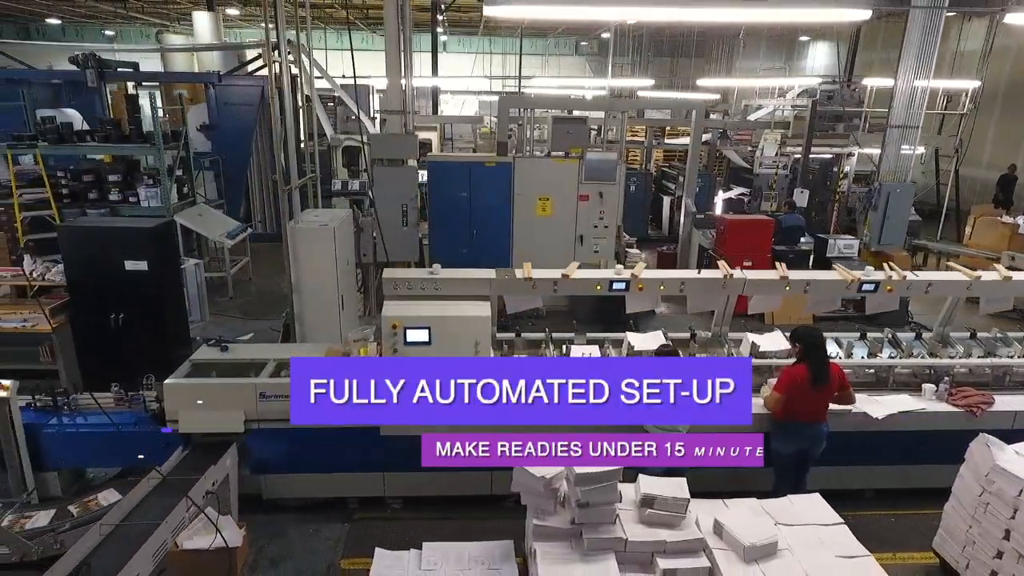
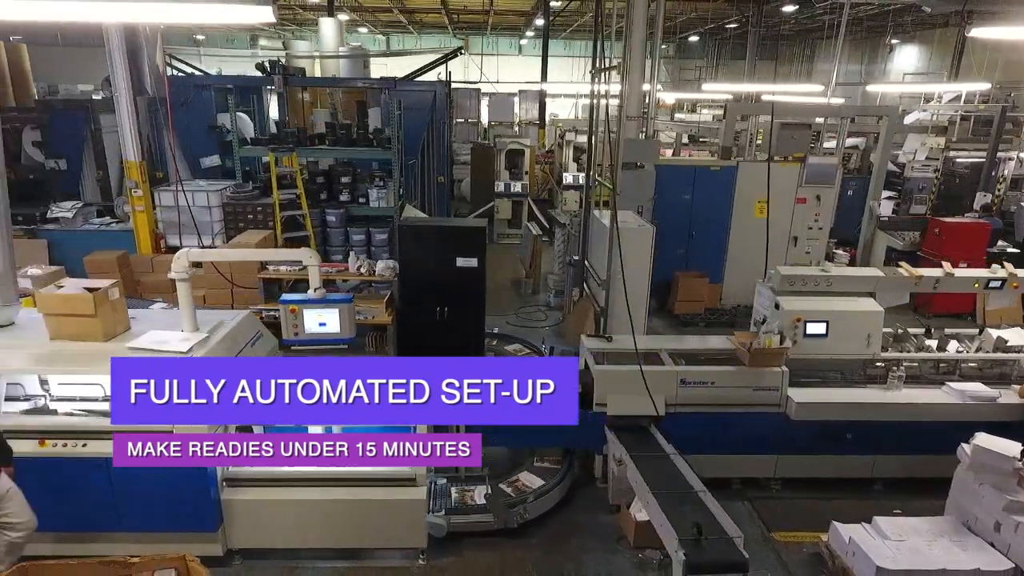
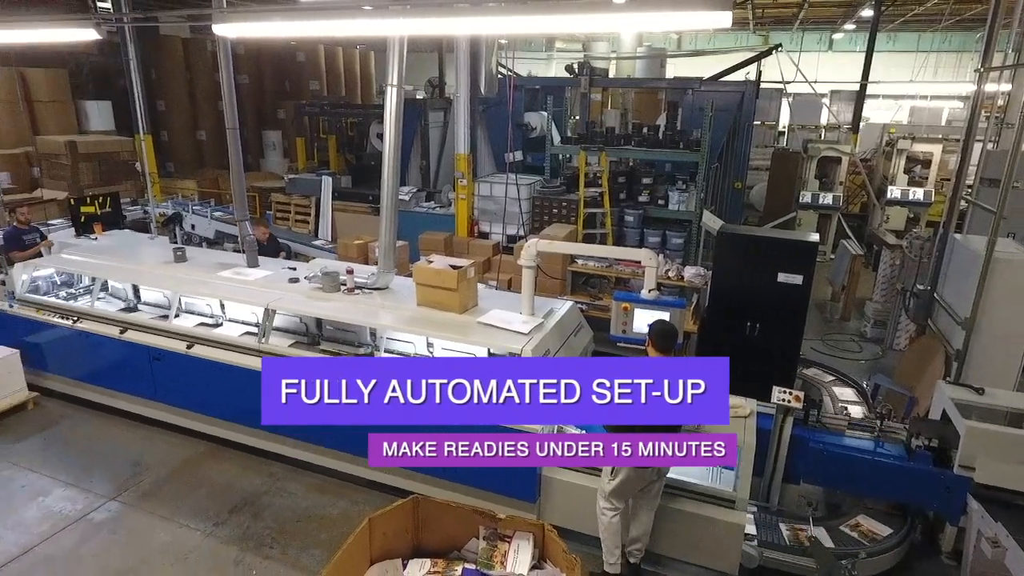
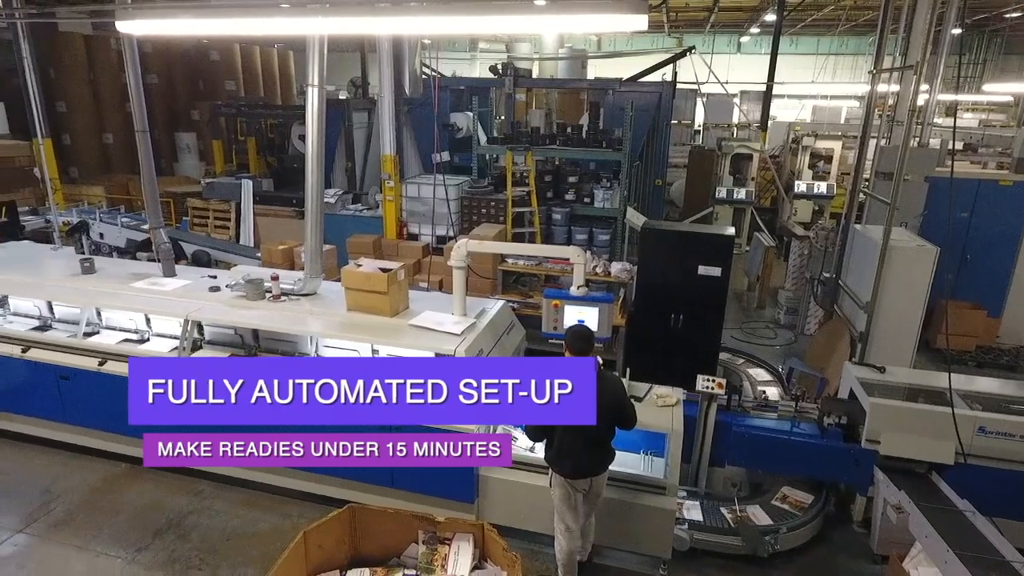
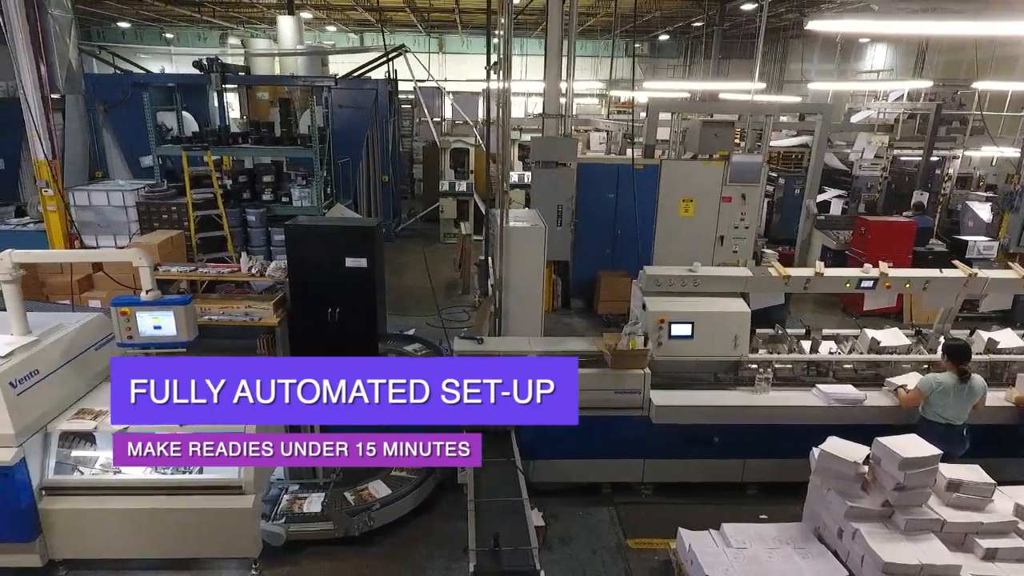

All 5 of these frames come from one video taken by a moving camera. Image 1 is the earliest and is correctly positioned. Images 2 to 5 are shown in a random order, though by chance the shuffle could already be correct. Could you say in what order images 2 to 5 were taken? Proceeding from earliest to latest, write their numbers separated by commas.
5, 2, 4, 3
